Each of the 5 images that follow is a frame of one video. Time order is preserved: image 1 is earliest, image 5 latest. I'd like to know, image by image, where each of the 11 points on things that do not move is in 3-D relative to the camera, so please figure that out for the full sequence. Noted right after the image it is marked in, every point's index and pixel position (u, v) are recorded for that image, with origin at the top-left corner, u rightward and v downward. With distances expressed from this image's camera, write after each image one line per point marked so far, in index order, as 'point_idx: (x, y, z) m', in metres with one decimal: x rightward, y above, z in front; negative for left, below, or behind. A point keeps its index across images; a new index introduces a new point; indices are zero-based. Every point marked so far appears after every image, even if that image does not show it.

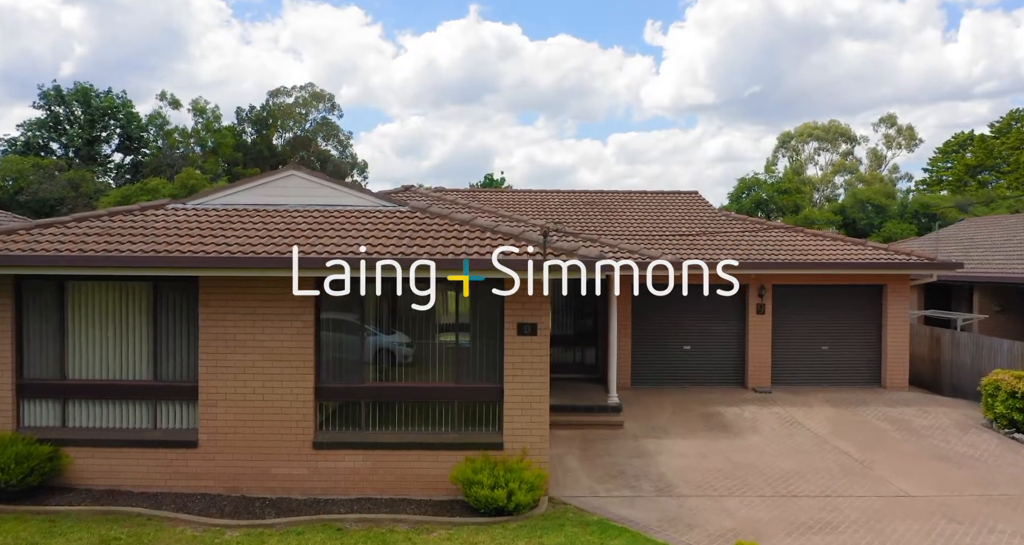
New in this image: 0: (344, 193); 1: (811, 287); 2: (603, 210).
0: (-2.2, +1.0, +10.2) m
1: (+5.3, -0.3, +14.0) m
2: (+1.9, +1.3, +16.1) m
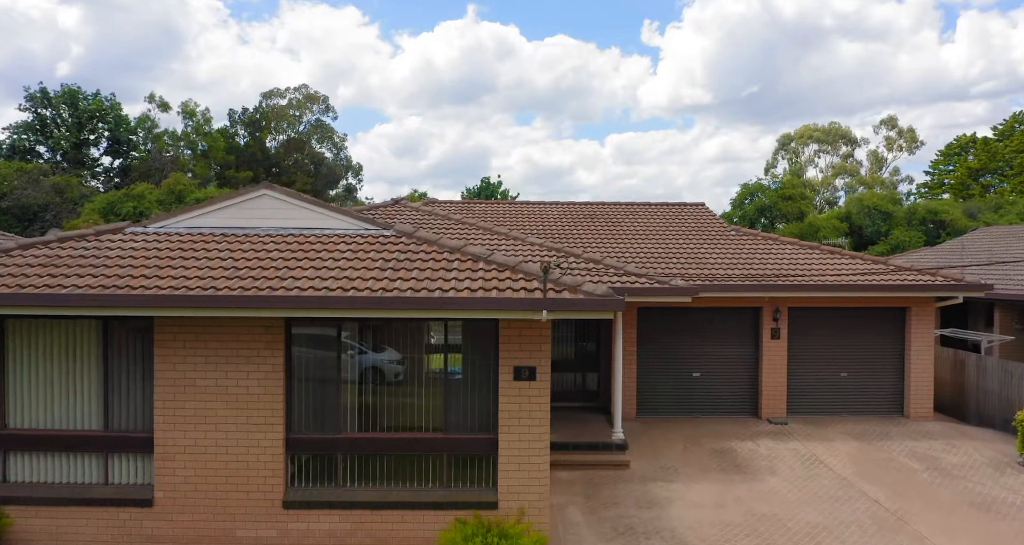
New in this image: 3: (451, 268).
0: (-2.2, +0.7, +9.2) m
1: (+5.3, -0.6, +13.1) m
2: (+1.8, +0.9, +15.1) m
3: (-0.6, 0.0, +7.9) m
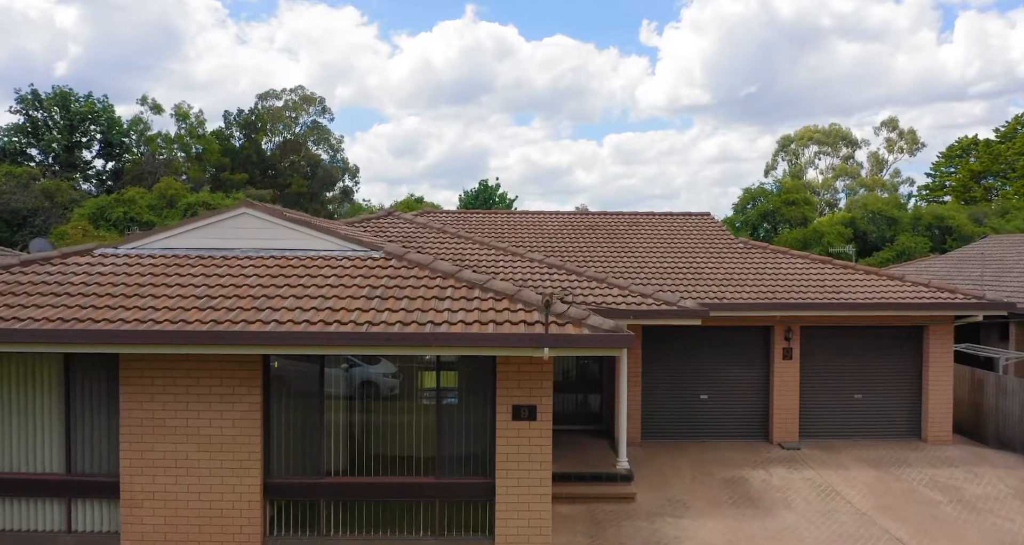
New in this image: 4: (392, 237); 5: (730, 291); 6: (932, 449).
0: (-2.2, +0.4, +8.6) m
1: (+5.2, -0.9, +12.5) m
2: (+1.8, +0.6, +14.5) m
3: (-0.6, -0.2, +7.3) m
4: (-2.0, +0.6, +12.9) m
5: (+3.3, -0.3, +12.1) m
6: (+6.5, -2.7, +12.3) m
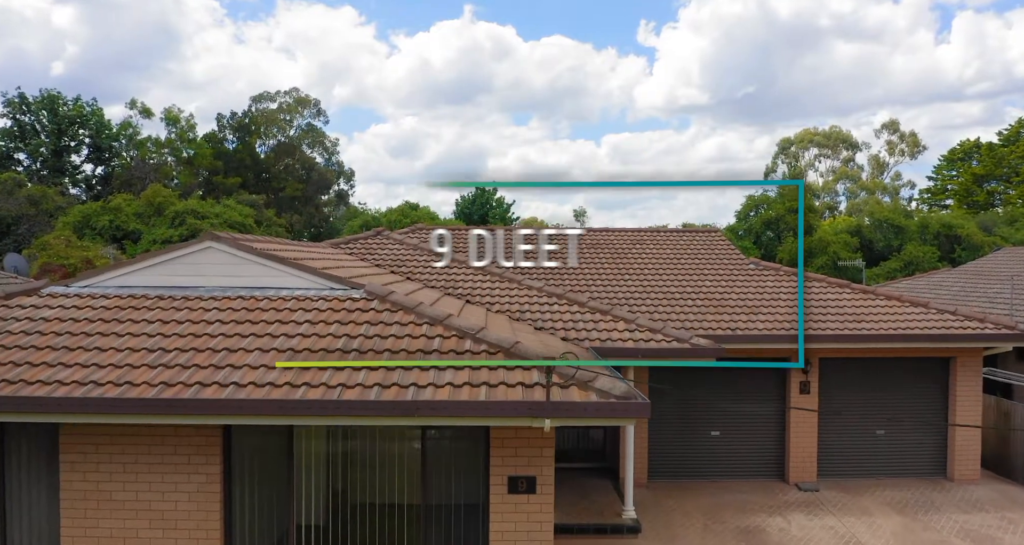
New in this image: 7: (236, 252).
0: (-2.3, 0.0, +7.7) m
1: (+5.2, -1.3, +11.6) m
2: (+1.7, +0.2, +13.7) m
3: (-0.7, -0.6, +6.4) m
4: (-2.0, +0.2, +12.0) m
5: (+3.3, -0.7, +11.2) m
6: (+6.5, -3.2, +11.4) m
7: (-2.7, +0.2, +7.7) m
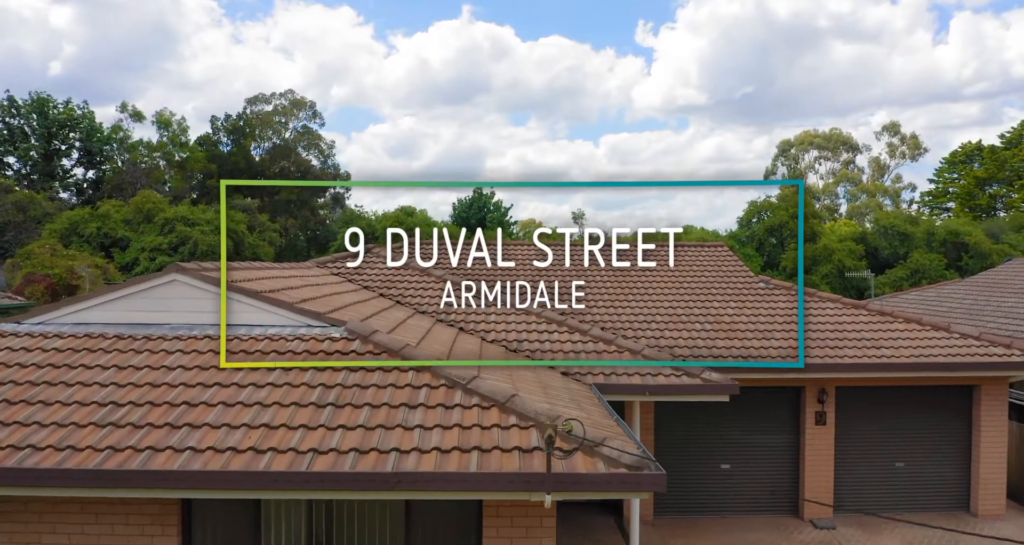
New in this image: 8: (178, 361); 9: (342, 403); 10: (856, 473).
0: (-2.3, -0.3, +7.0) m
1: (+5.1, -1.6, +10.9) m
2: (+1.7, -0.1, +13.0) m
3: (-0.7, -0.9, +5.7) m
4: (-2.1, -0.1, +11.3) m
5: (+3.3, -1.0, +10.5) m
6: (+6.4, -3.5, +10.7) m
7: (-2.7, -0.1, +7.0) m
8: (-2.7, -0.7, +6.3) m
9: (-1.2, -0.9, +5.7) m
10: (+4.8, -2.8, +11.0) m
